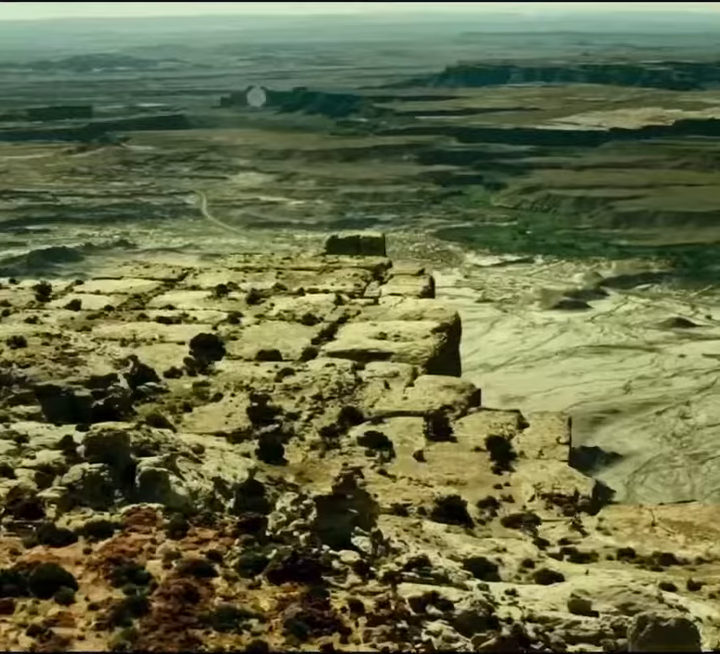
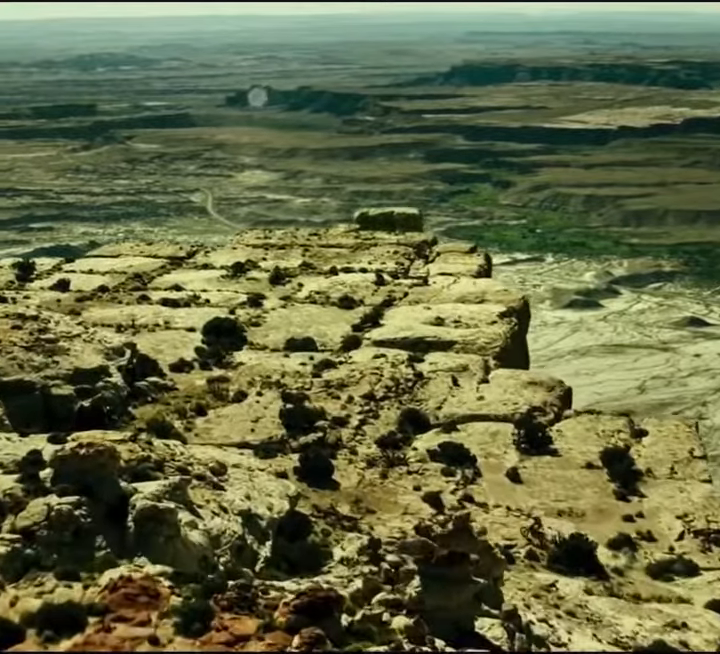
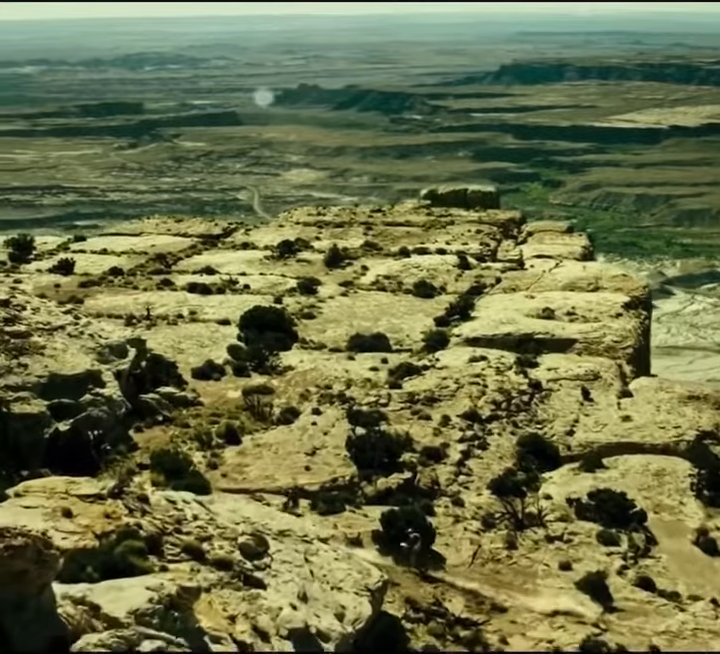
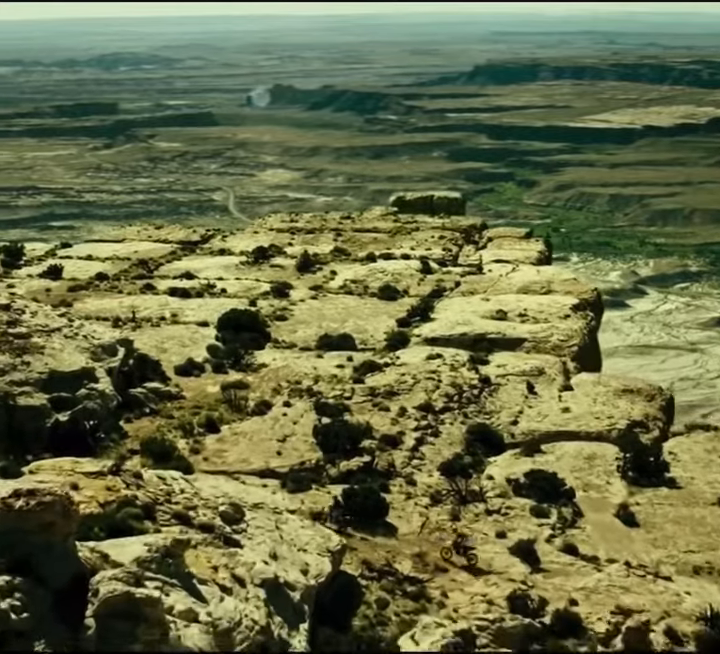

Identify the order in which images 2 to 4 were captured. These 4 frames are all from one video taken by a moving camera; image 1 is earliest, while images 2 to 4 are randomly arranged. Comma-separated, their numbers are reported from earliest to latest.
2, 4, 3
